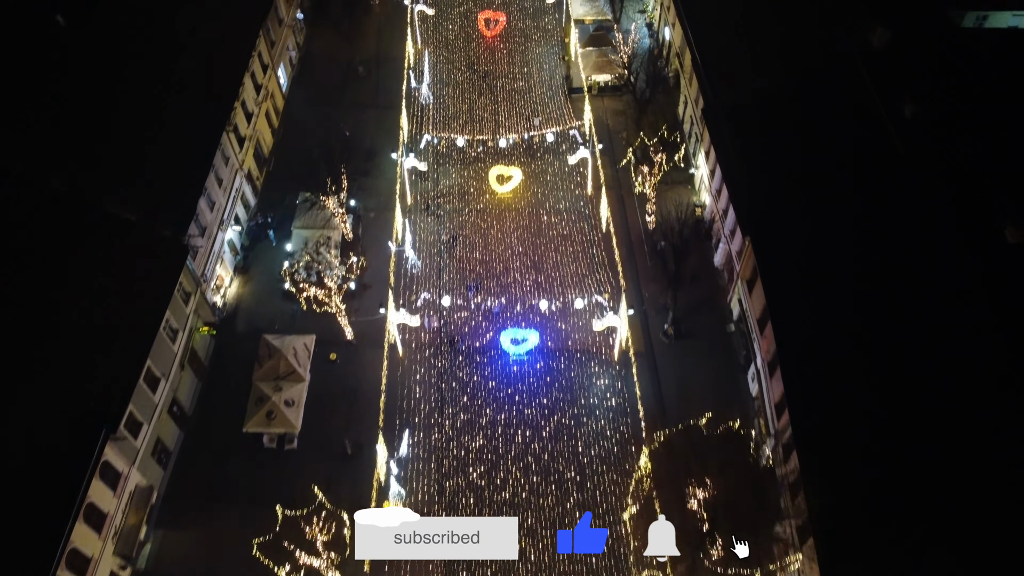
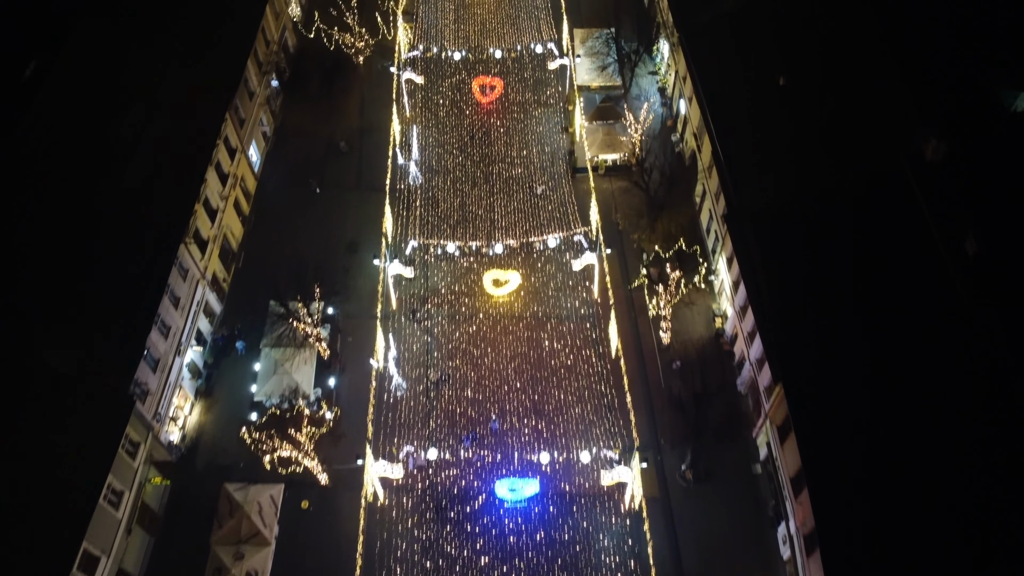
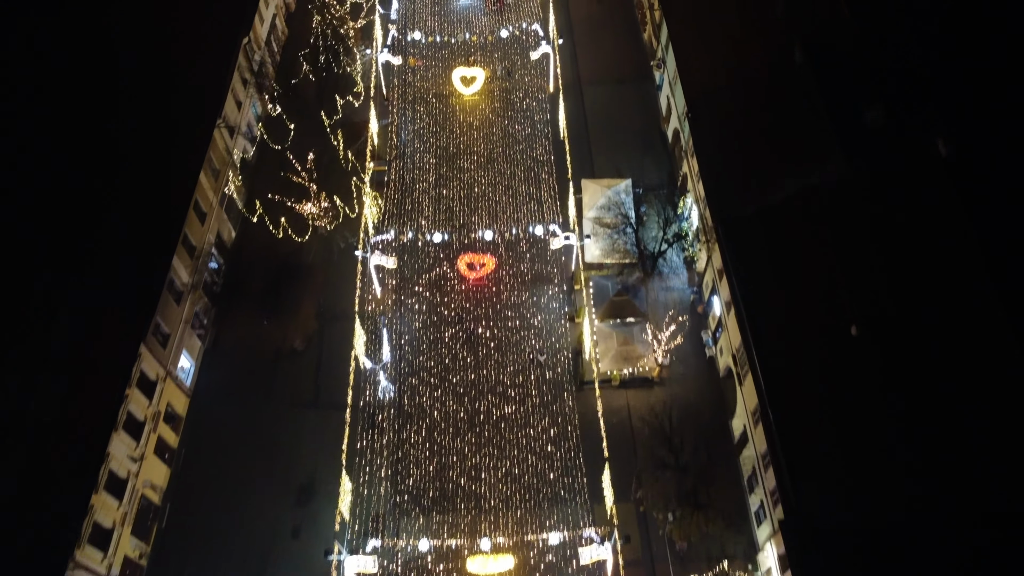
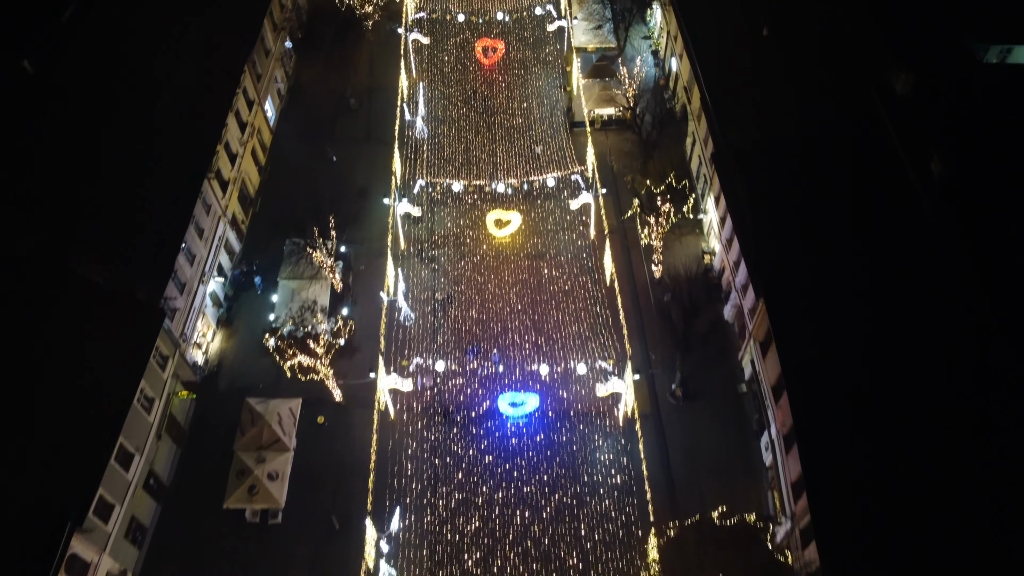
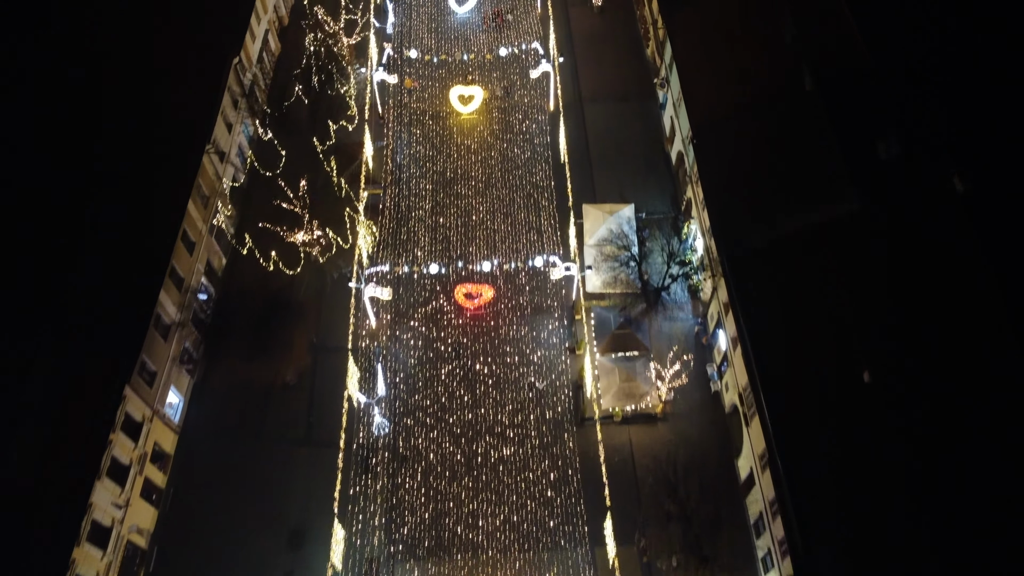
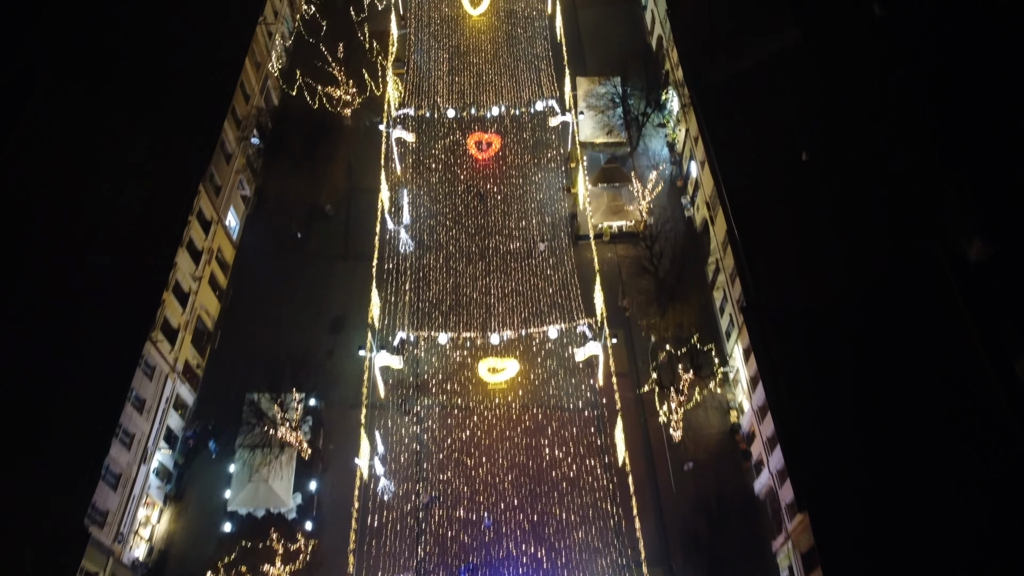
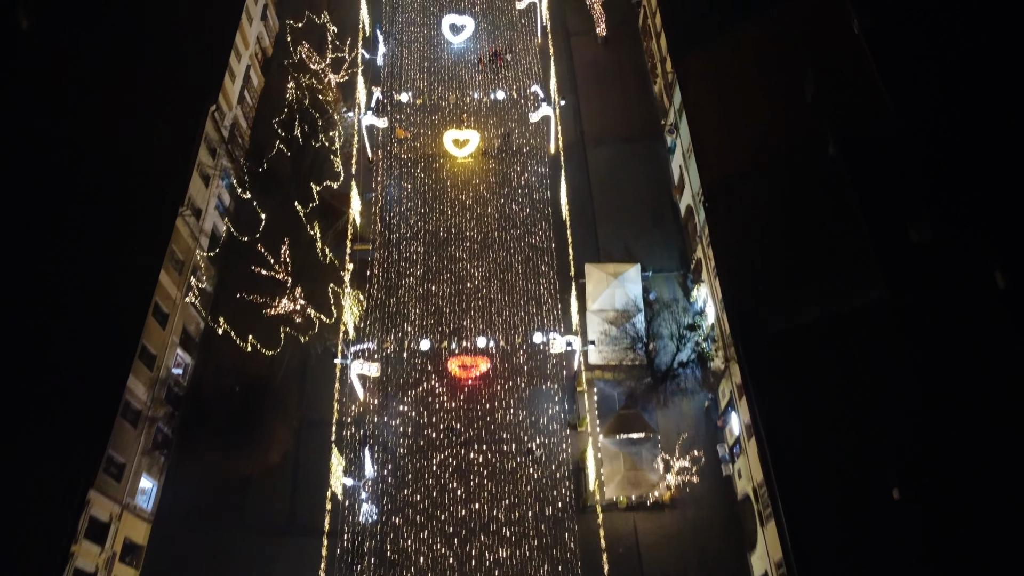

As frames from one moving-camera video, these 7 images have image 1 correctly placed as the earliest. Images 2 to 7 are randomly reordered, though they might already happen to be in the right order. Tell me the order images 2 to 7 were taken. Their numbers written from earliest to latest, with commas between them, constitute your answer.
4, 2, 6, 3, 5, 7
